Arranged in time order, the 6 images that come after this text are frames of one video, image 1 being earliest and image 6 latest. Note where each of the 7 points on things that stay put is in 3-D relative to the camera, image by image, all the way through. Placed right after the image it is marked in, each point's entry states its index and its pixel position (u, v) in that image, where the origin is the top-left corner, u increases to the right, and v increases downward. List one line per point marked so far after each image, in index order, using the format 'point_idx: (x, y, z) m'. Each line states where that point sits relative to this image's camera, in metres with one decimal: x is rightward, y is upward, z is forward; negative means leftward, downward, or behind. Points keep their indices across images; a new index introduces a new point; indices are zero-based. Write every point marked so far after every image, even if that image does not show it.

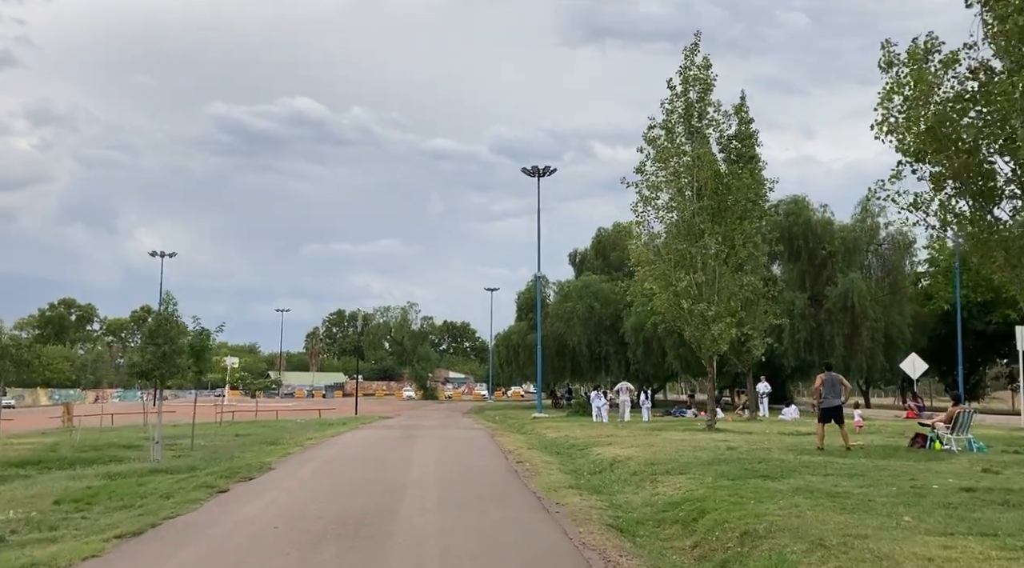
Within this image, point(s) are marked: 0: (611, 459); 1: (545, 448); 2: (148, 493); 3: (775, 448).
0: (+1.8, -3.1, +15.9) m
1: (+0.8, -3.7, +20.0) m
2: (-5.0, -2.9, +12.2) m
3: (+4.7, -2.9, +15.7) m
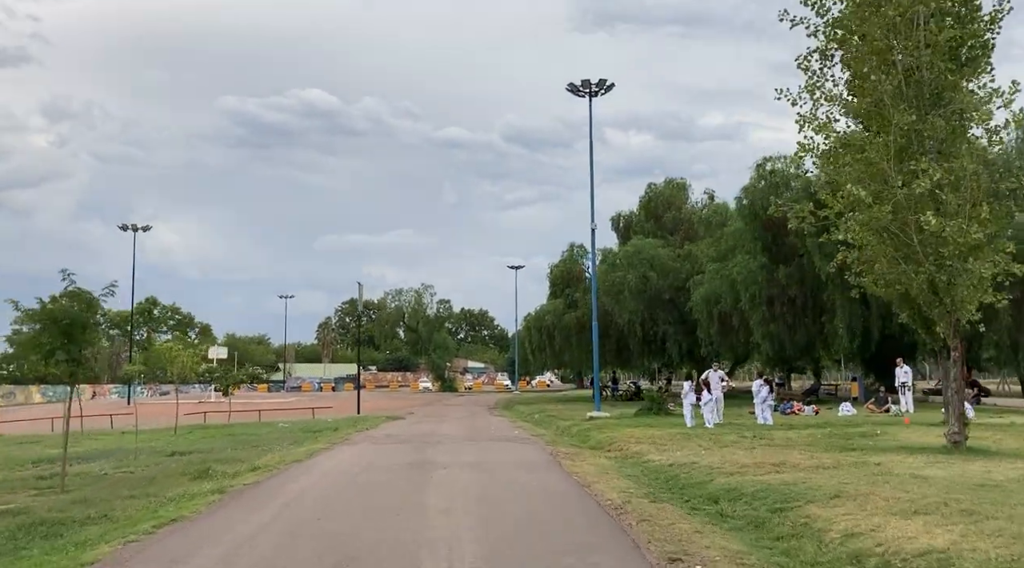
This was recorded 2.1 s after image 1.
0: (+2.9, -1.9, +6.4) m
1: (+2.0, -2.5, +10.6) m
2: (-4.0, -1.9, +2.9) m
3: (+5.8, -1.7, +6.2) m
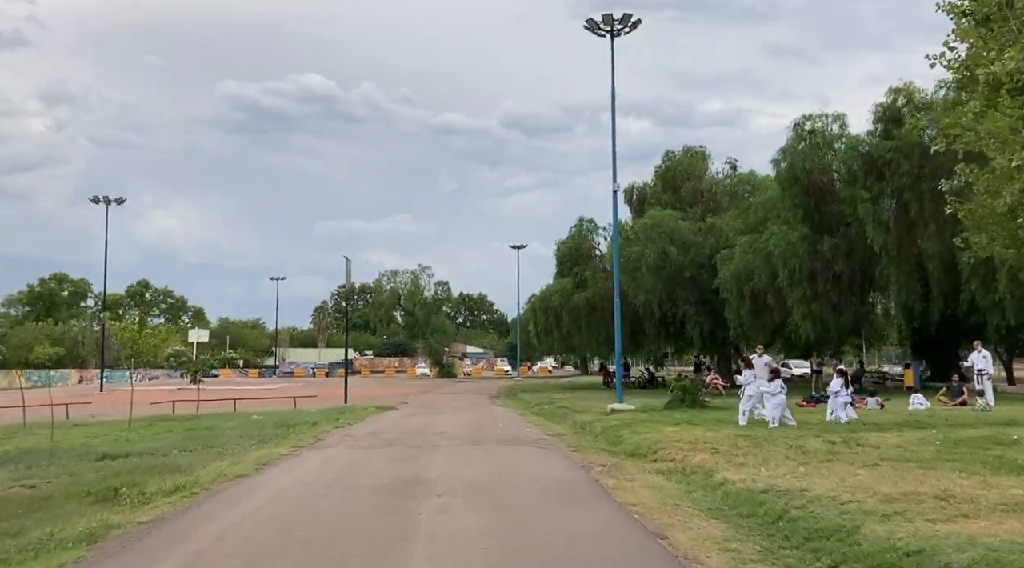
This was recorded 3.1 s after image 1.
0: (+3.2, -1.5, +2.3) m
1: (+2.2, -2.0, +6.5) m
2: (-3.7, -1.5, -1.2) m
3: (+6.0, -1.3, +2.2) m
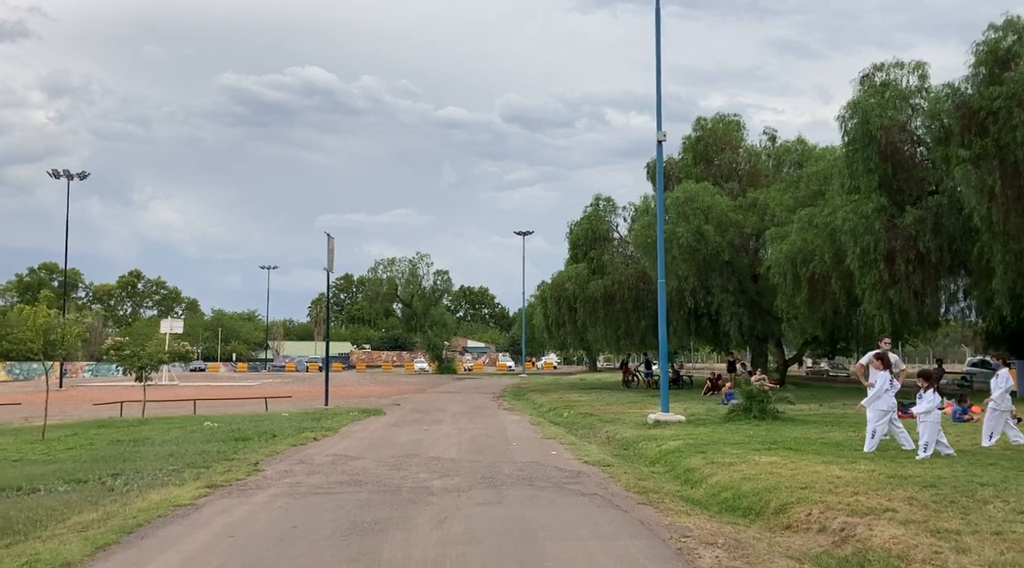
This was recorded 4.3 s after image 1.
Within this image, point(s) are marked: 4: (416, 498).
0: (+3.5, -1.1, -2.9) m
1: (+2.5, -1.5, +1.3) m
2: (-3.4, -1.1, -6.4) m
3: (+6.3, -0.9, -3.1) m
4: (-1.1, -2.2, +9.1) m
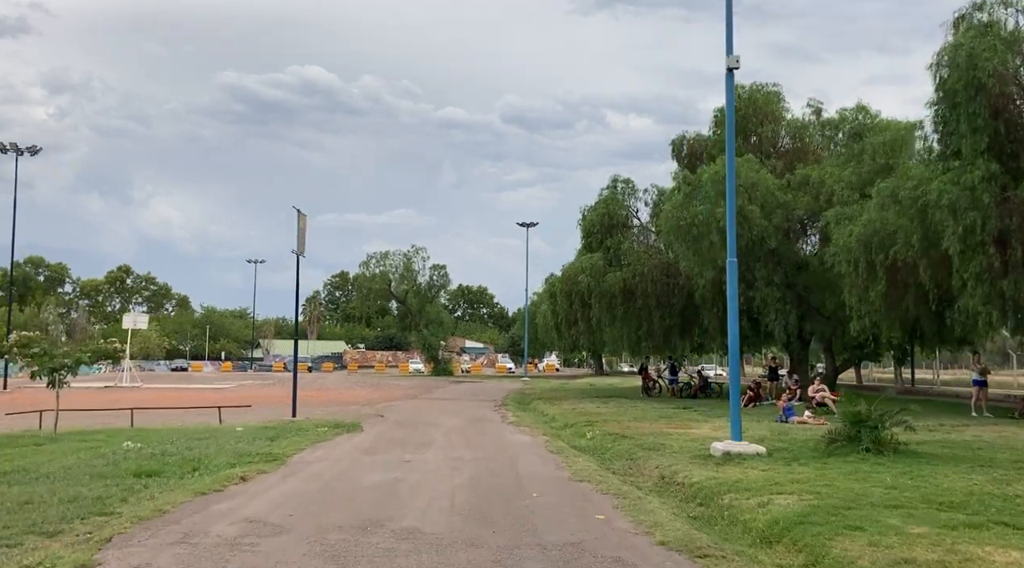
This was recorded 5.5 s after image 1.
0: (+3.8, -0.8, -8.1) m
1: (+2.8, -1.2, -3.9) m
2: (-3.1, -0.7, -11.6) m
3: (+6.6, -0.6, -8.3) m
4: (-0.8, -1.9, +3.9) m
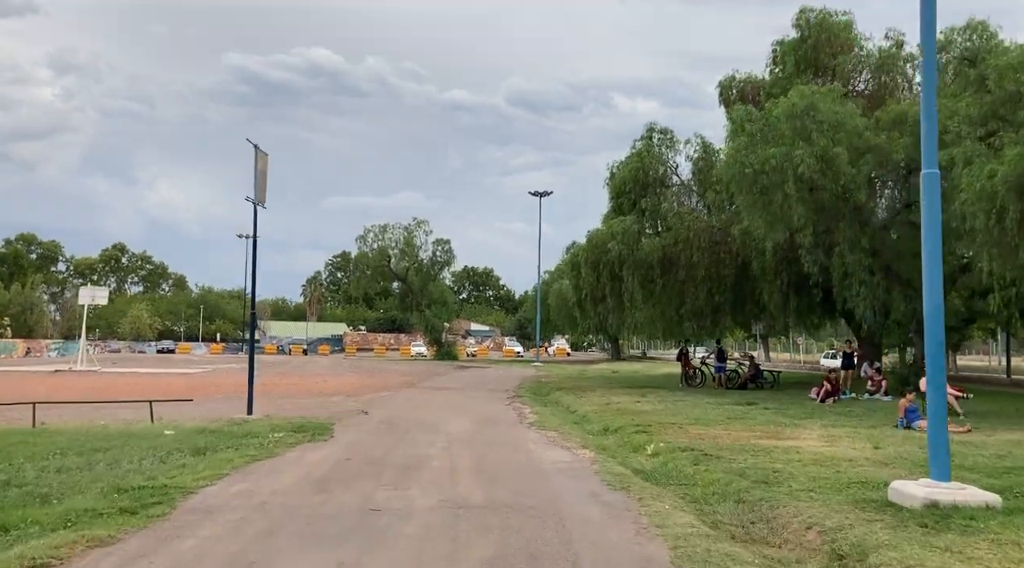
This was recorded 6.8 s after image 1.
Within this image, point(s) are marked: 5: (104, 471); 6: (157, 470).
0: (+4.0, -0.5, -13.9) m
1: (+3.1, -0.9, -9.7) m
2: (-2.9, -0.4, -17.4) m
3: (+6.9, -0.4, -14.1) m
4: (-0.5, -1.4, -1.9) m
5: (-5.3, -2.3, +11.2) m
6: (-4.6, -2.3, +11.3) m
